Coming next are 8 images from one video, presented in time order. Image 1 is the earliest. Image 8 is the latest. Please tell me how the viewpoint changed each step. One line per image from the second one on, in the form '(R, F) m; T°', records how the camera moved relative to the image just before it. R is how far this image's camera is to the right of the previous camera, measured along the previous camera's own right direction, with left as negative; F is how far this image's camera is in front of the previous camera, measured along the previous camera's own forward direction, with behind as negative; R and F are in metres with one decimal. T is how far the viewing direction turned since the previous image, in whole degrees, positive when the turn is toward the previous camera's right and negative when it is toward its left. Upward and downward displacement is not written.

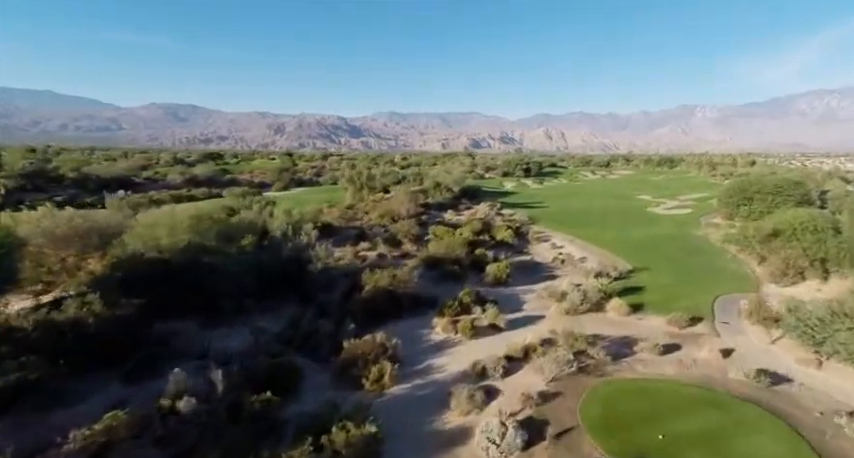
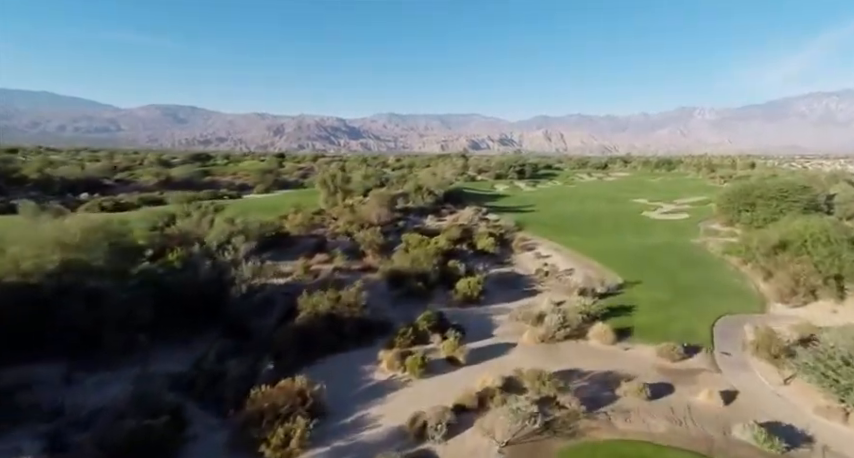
(+2.5, +4.0) m; 0°
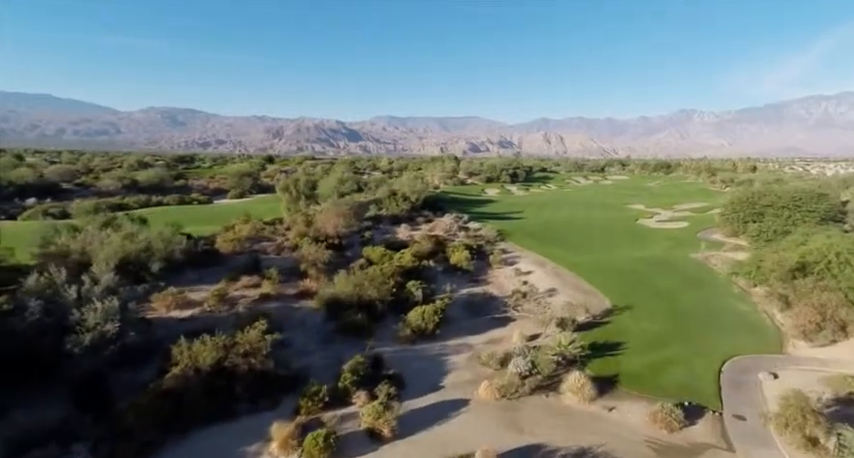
(+3.1, +5.4) m; 0°
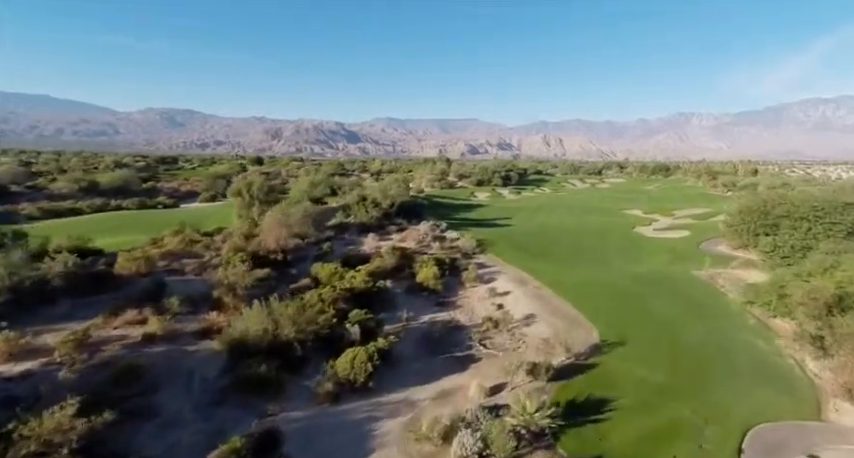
(+3.0, +5.7) m; 0°
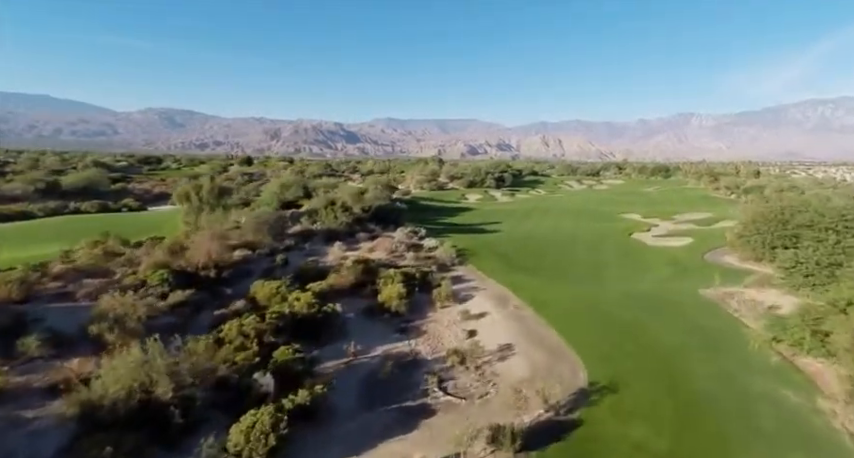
(+2.5, +5.1) m; 0°
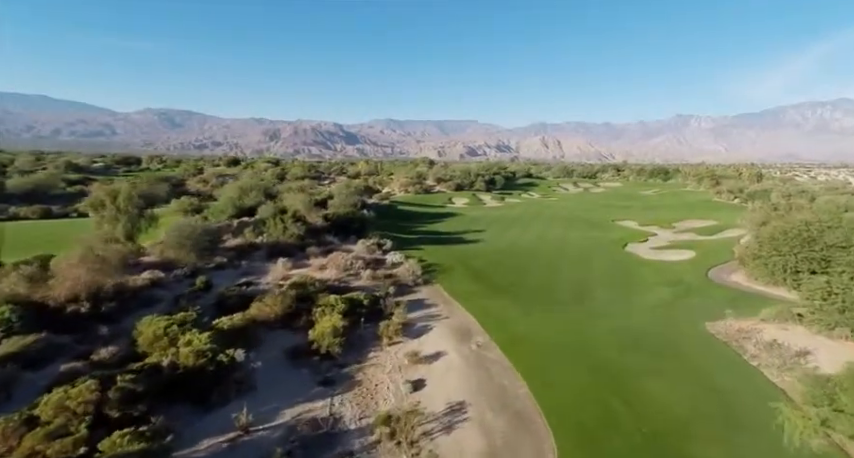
(+3.2, +6.1) m; 0°
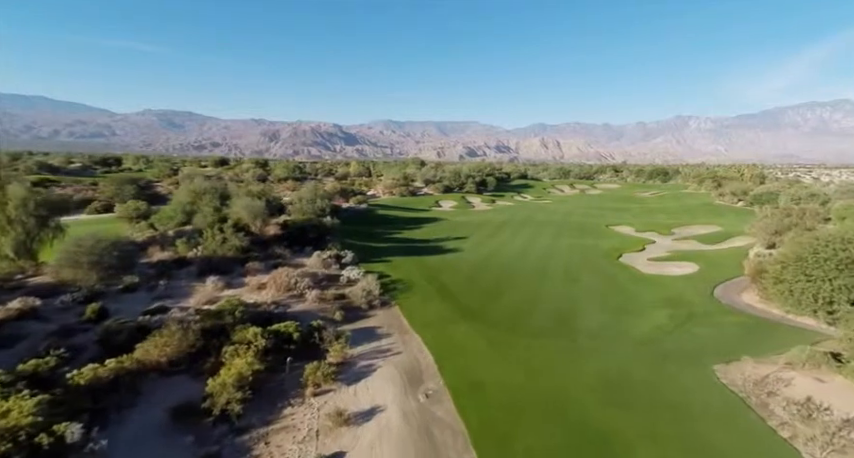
(+2.9, +5.6) m; 0°
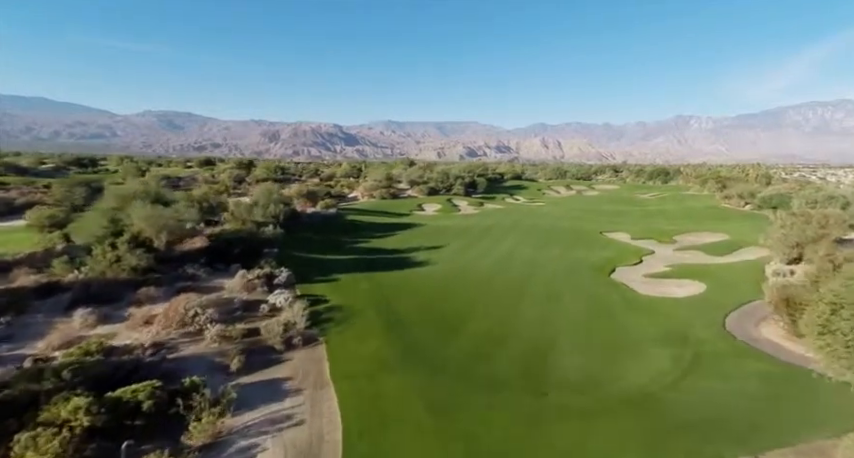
(+3.6, +6.9) m; 0°
